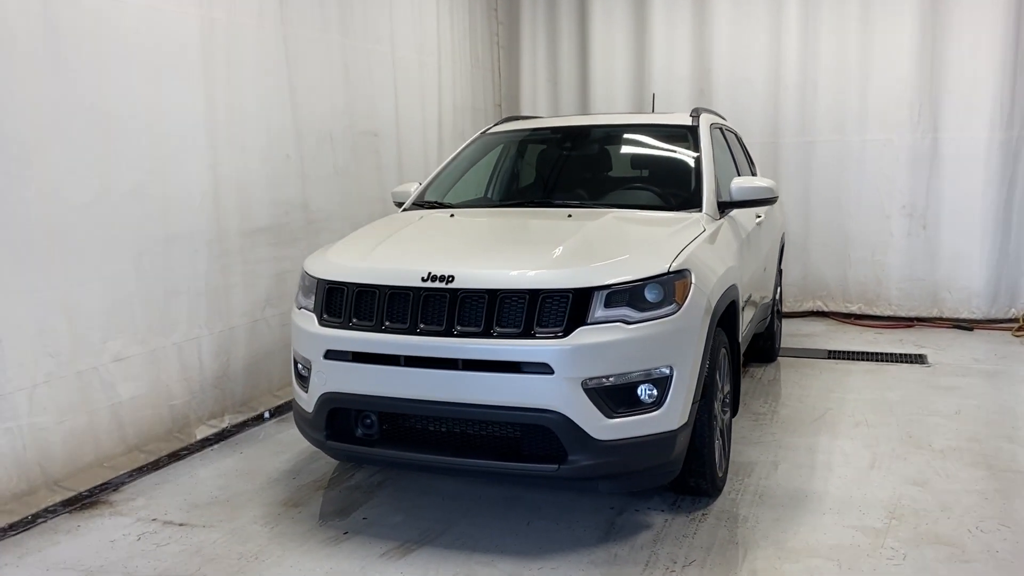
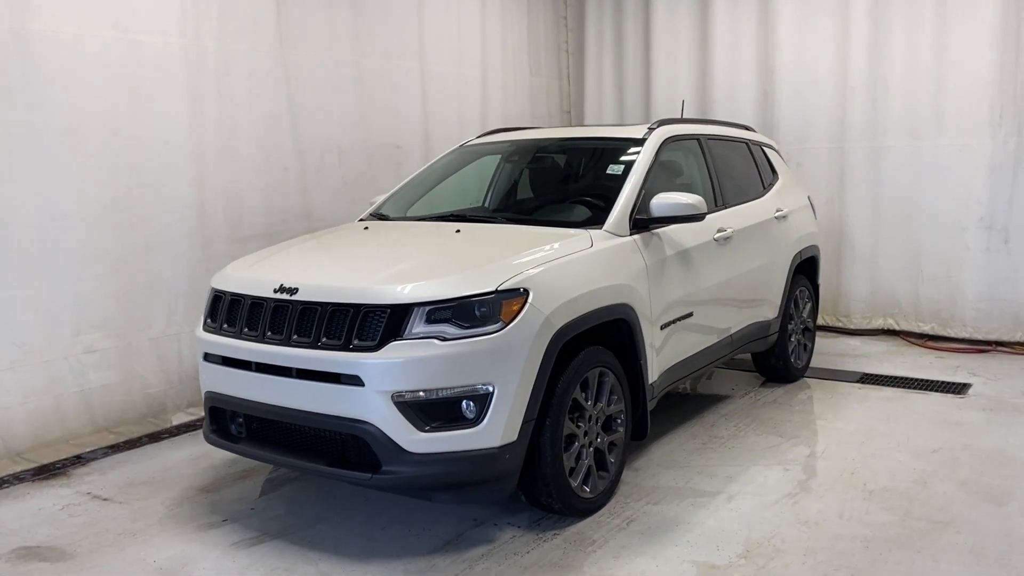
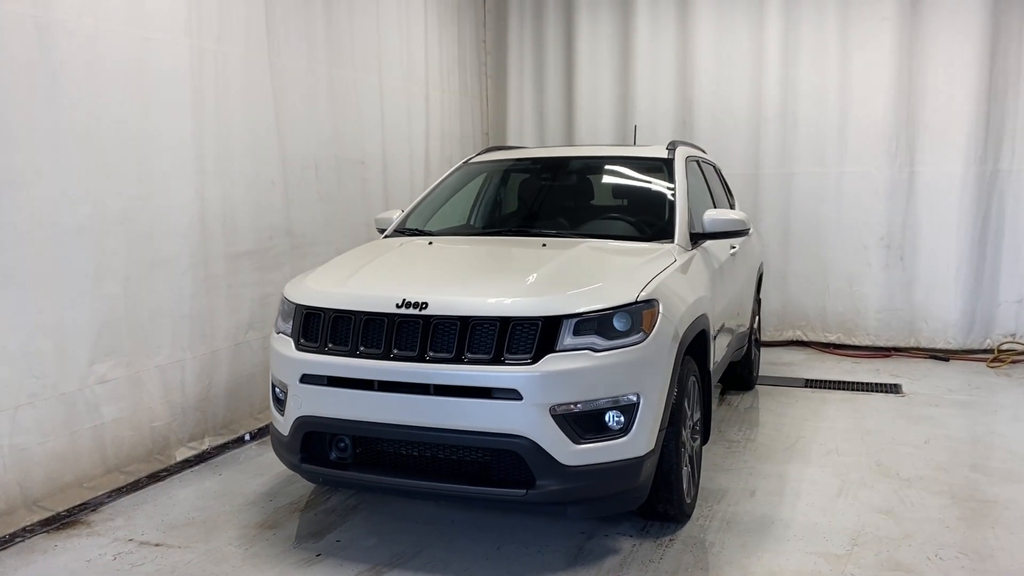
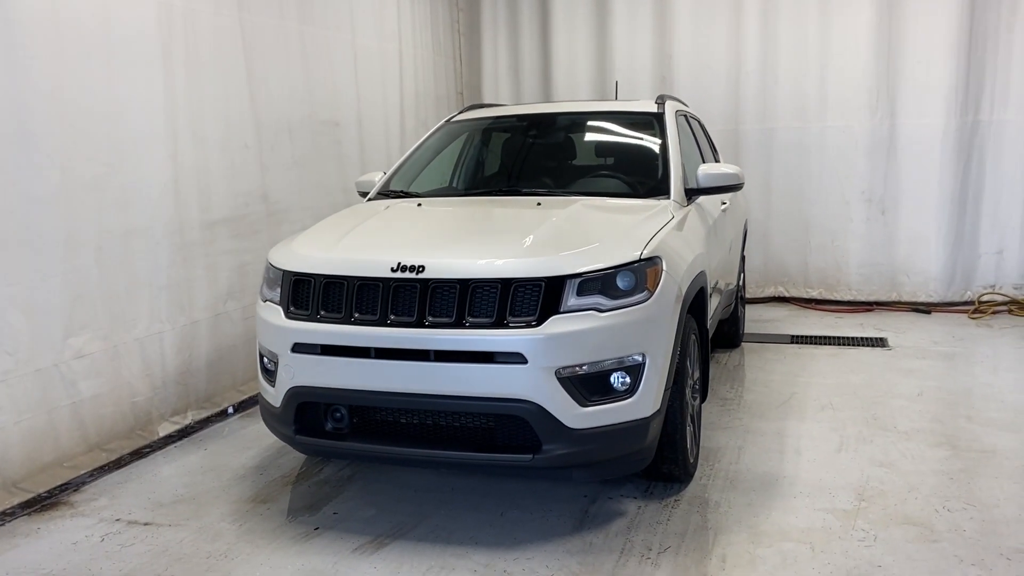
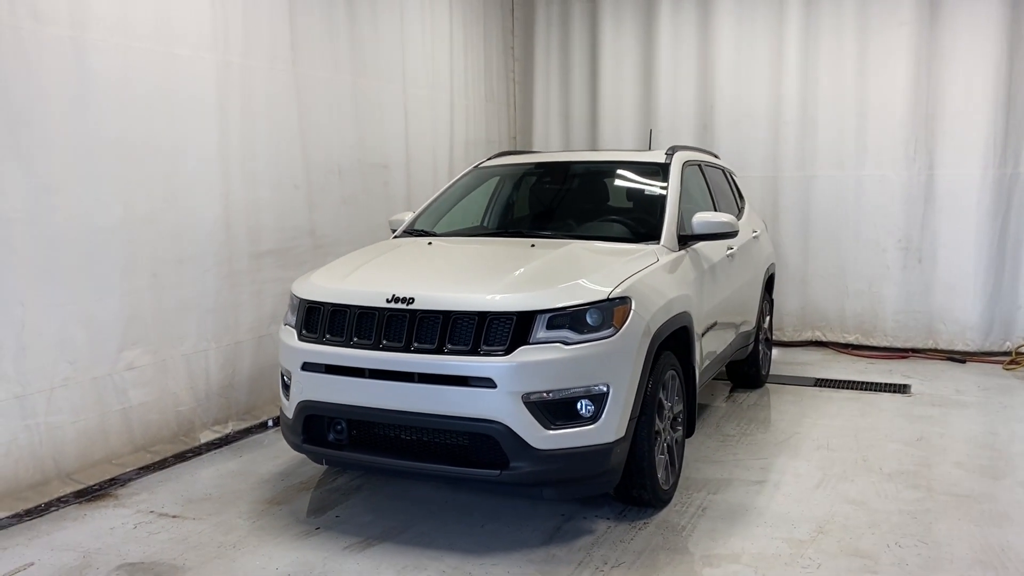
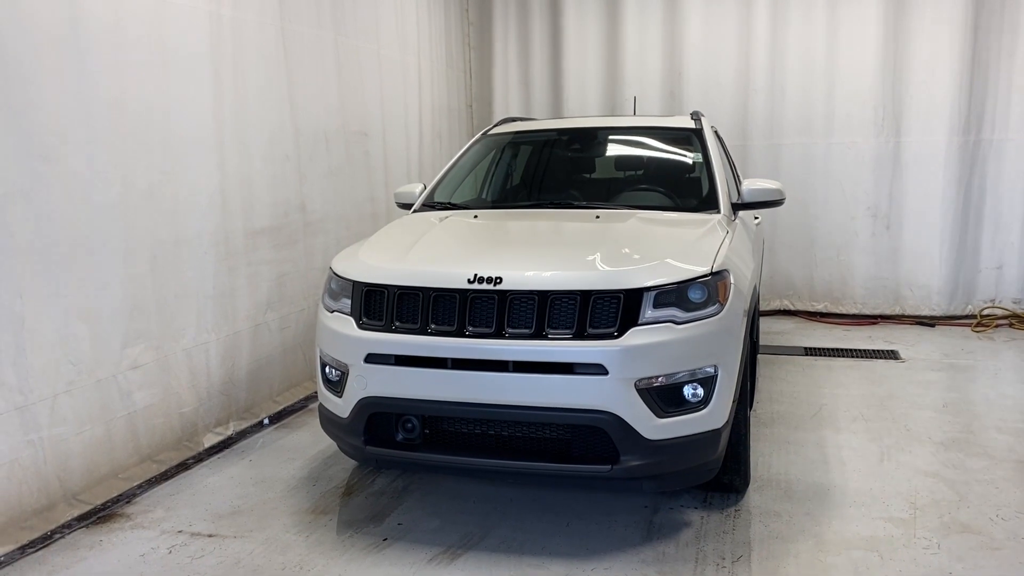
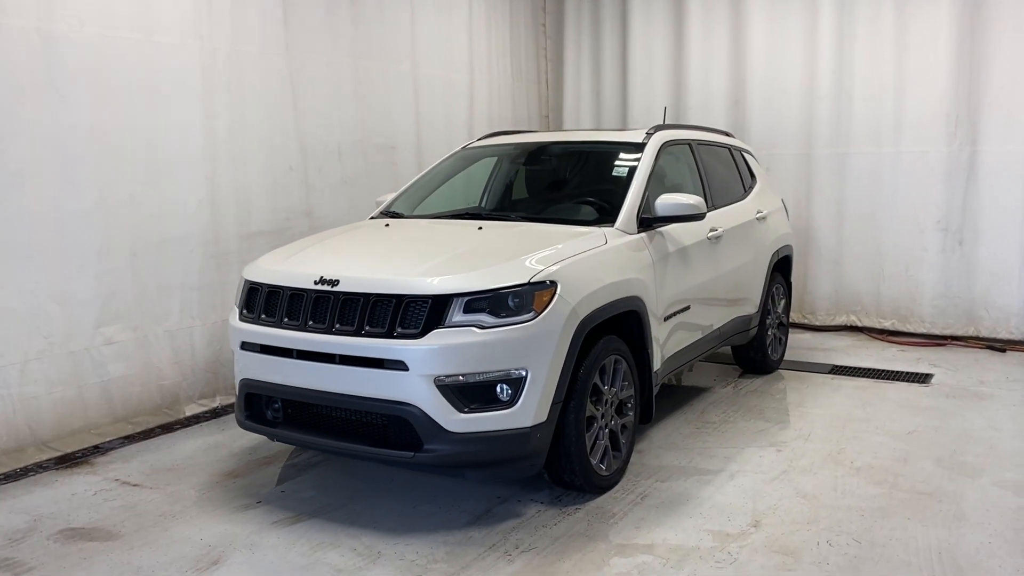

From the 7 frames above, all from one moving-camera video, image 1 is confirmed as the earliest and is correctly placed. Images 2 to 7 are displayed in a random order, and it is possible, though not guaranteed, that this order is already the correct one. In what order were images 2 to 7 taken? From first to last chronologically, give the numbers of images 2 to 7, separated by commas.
4, 6, 3, 5, 7, 2
